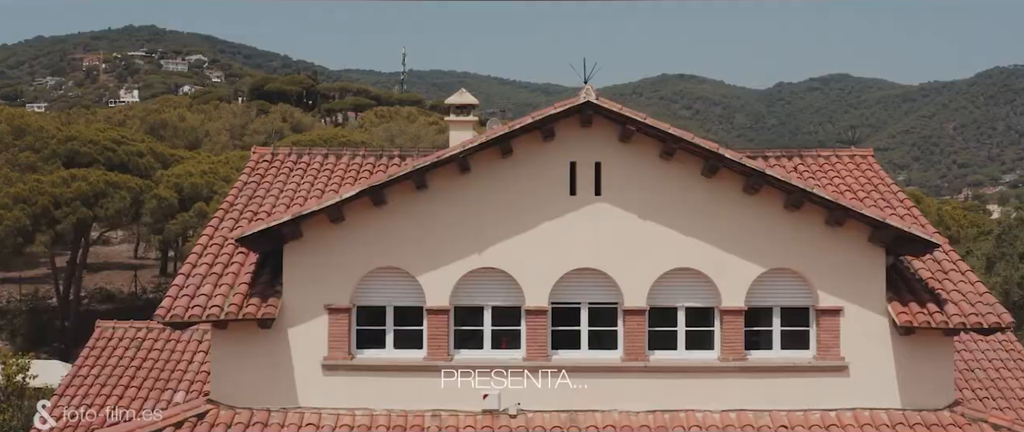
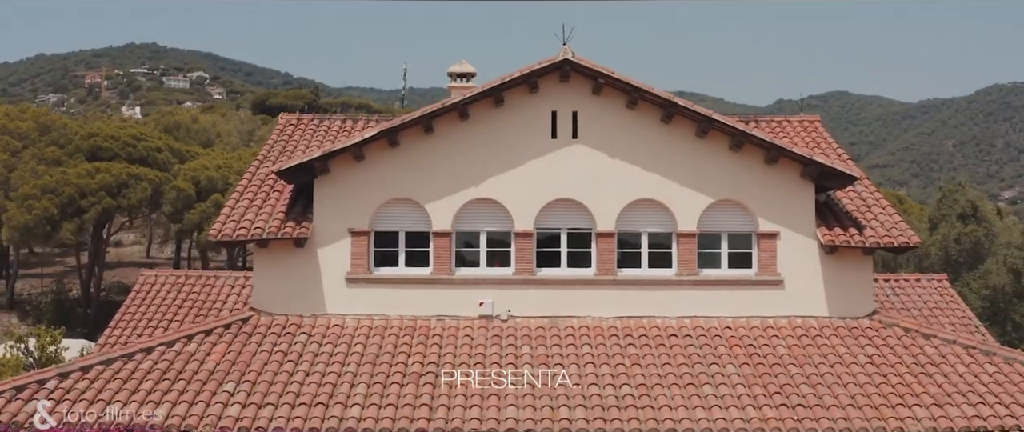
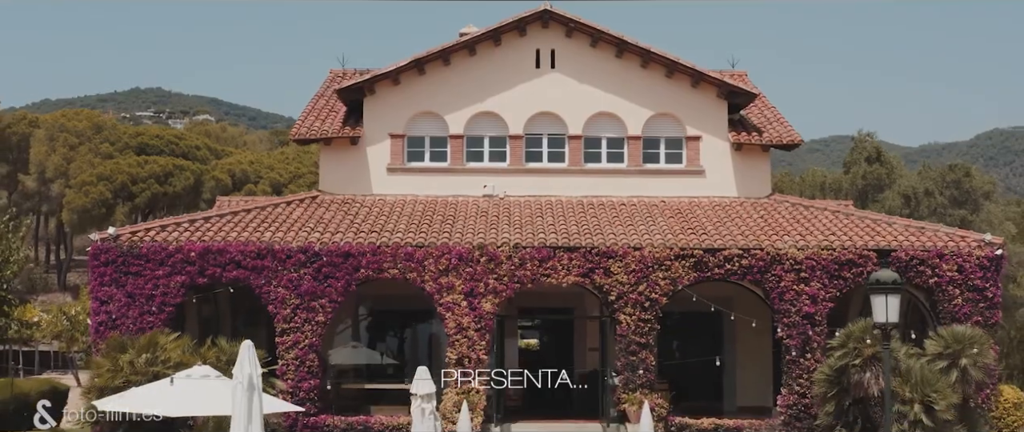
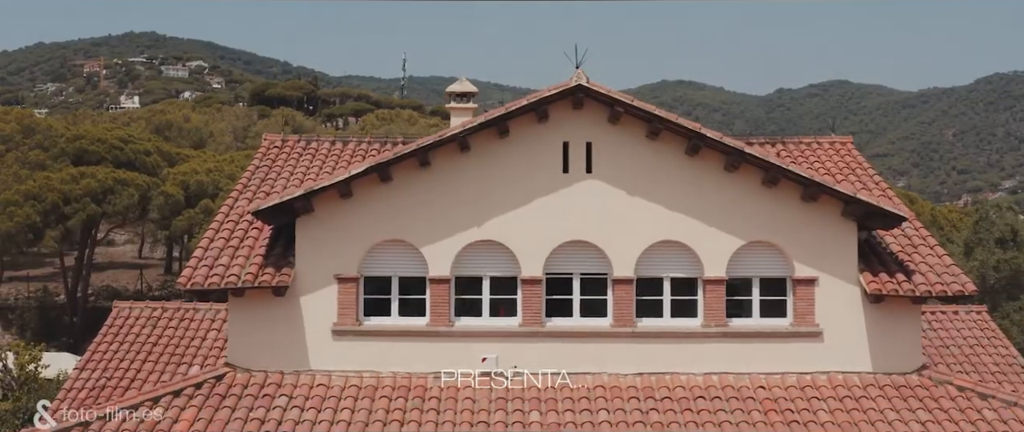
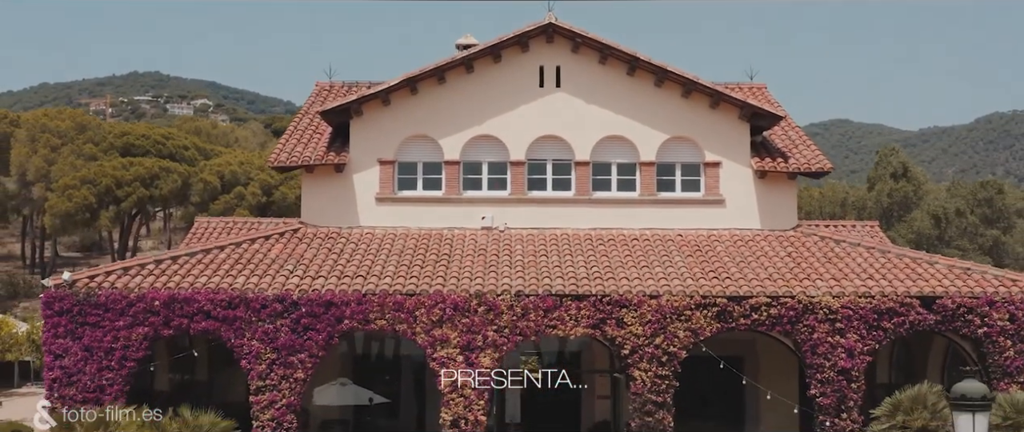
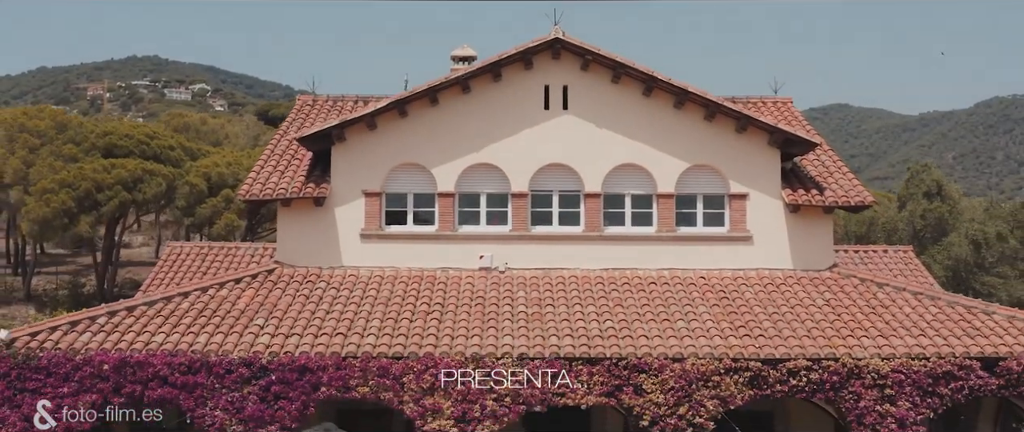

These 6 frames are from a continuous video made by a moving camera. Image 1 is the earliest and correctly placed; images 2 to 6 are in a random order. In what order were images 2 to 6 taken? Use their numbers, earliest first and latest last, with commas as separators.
4, 2, 6, 5, 3
